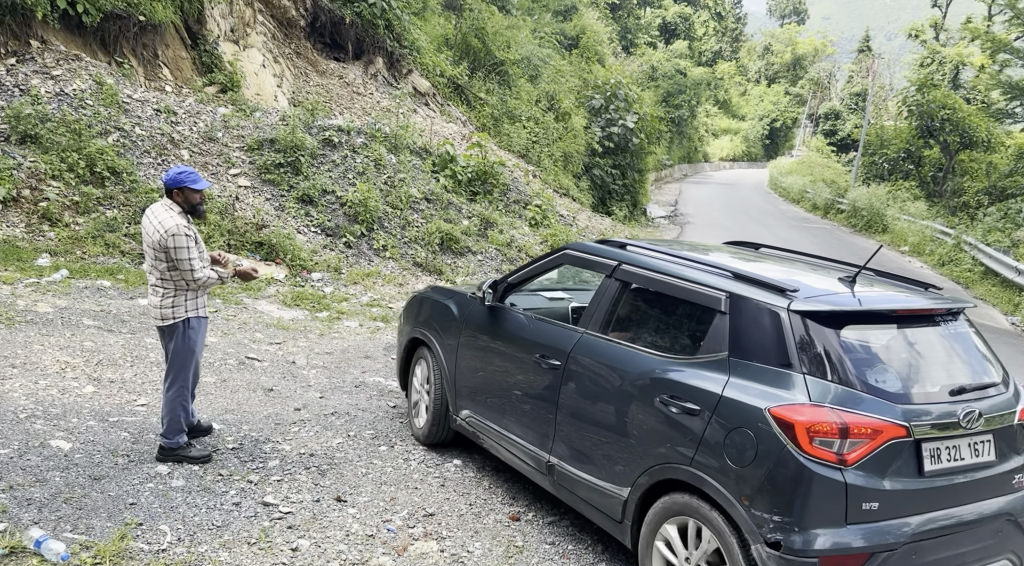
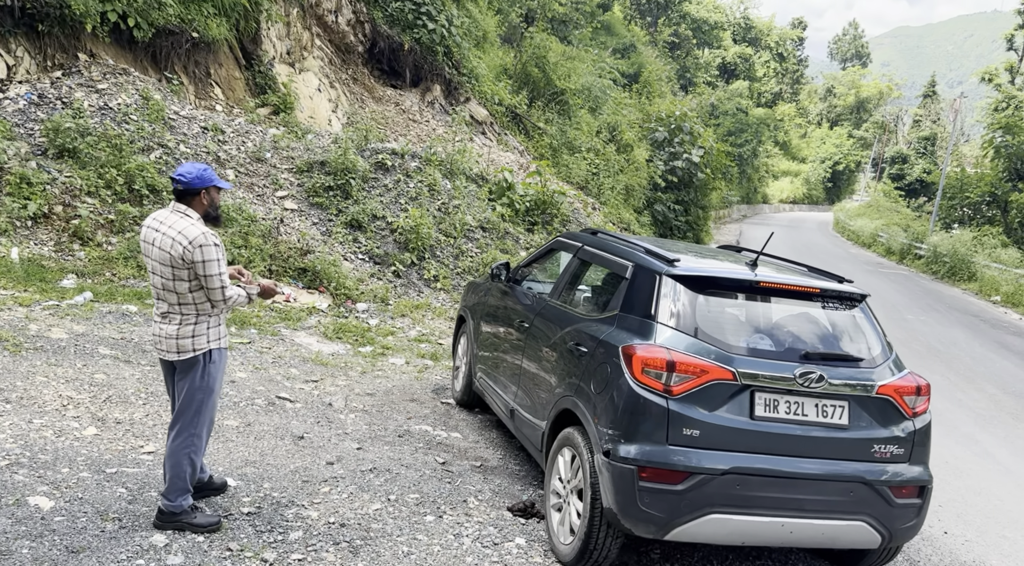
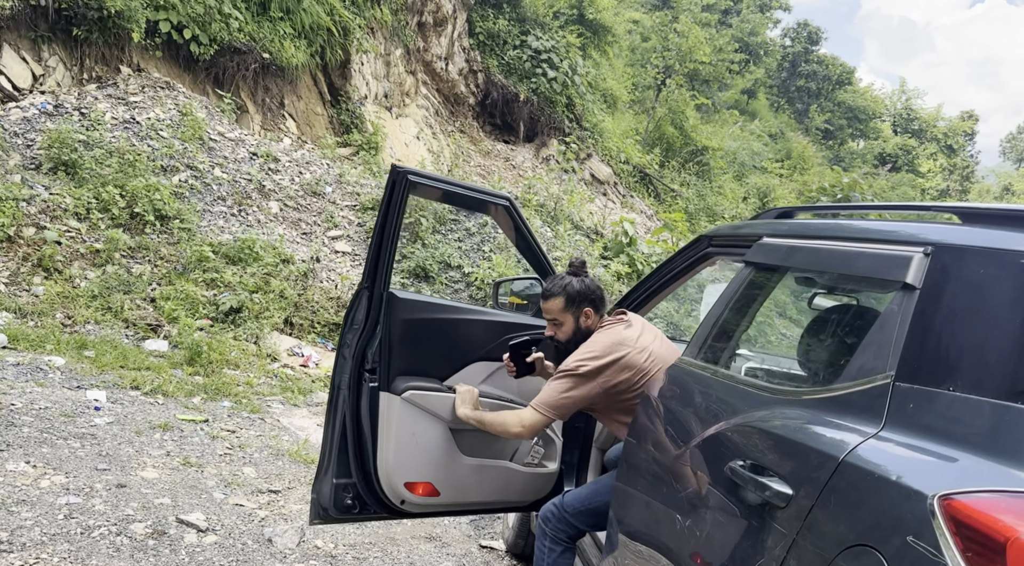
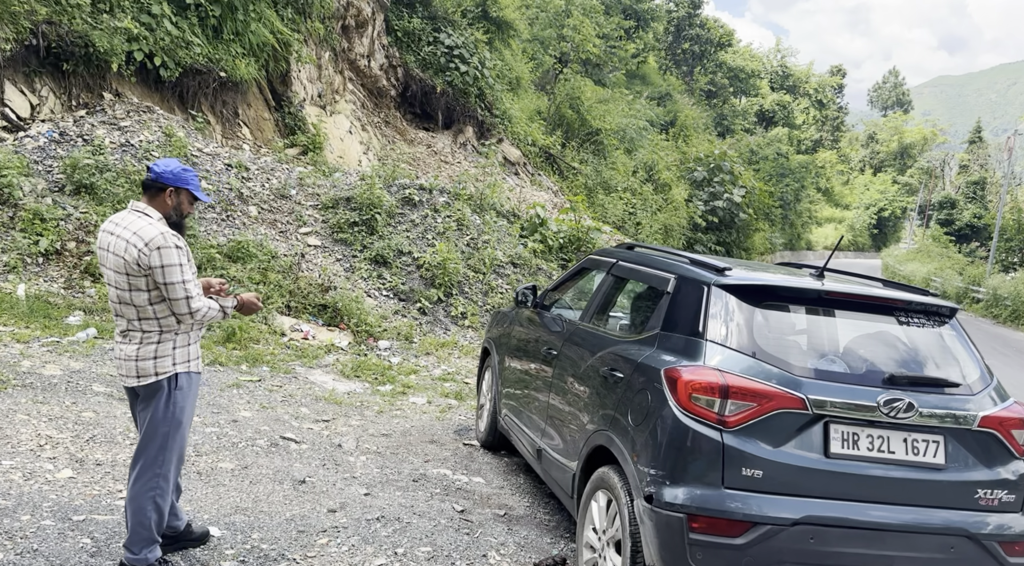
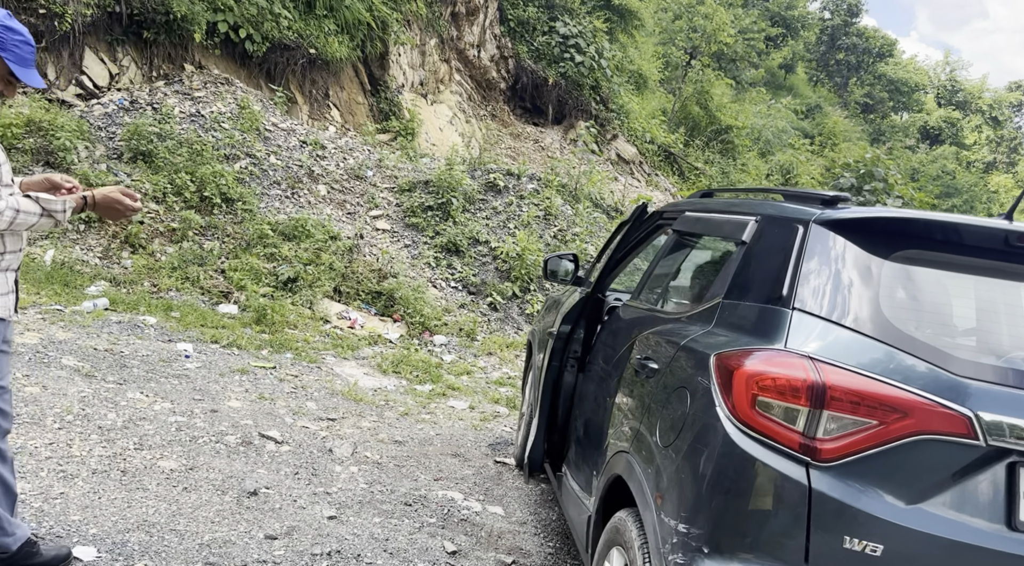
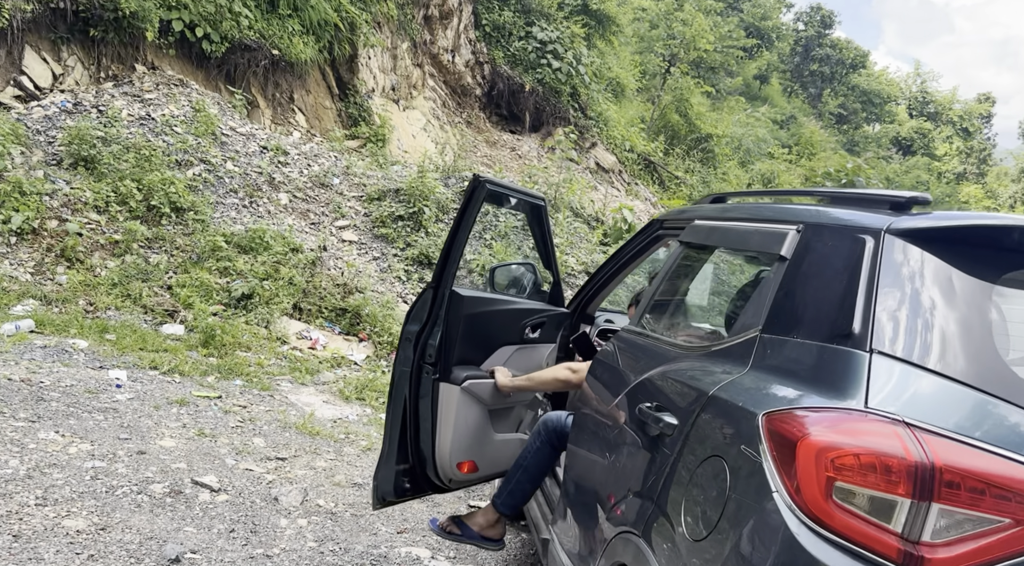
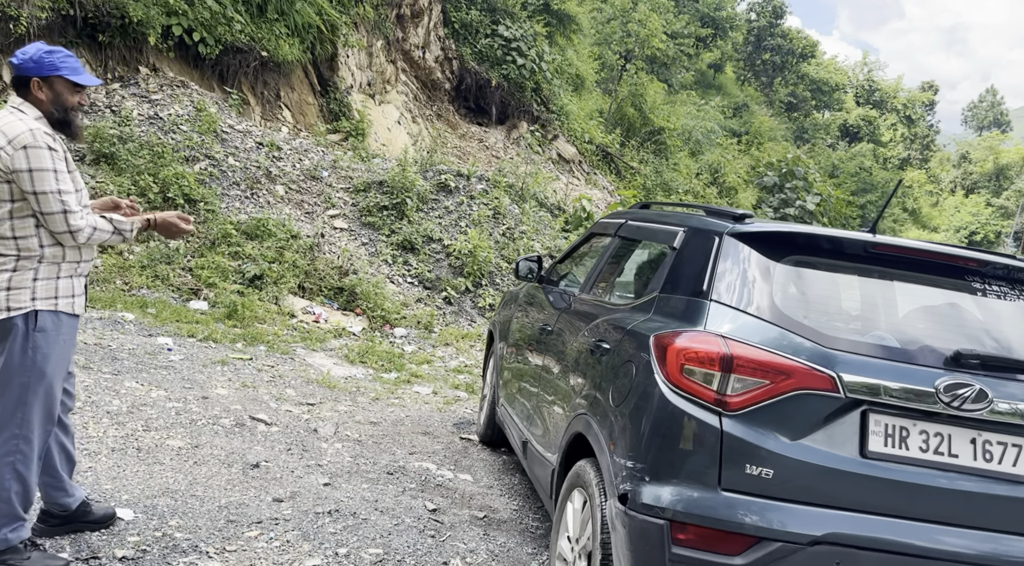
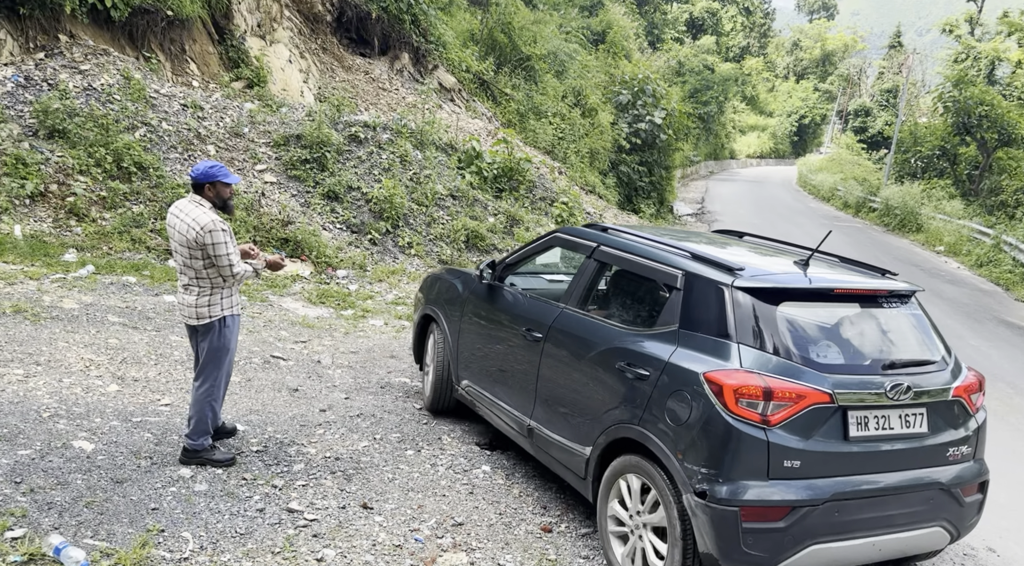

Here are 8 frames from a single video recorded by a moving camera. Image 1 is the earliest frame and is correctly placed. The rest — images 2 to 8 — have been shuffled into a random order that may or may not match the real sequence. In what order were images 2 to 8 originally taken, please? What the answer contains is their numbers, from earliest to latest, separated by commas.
8, 2, 4, 7, 5, 6, 3
